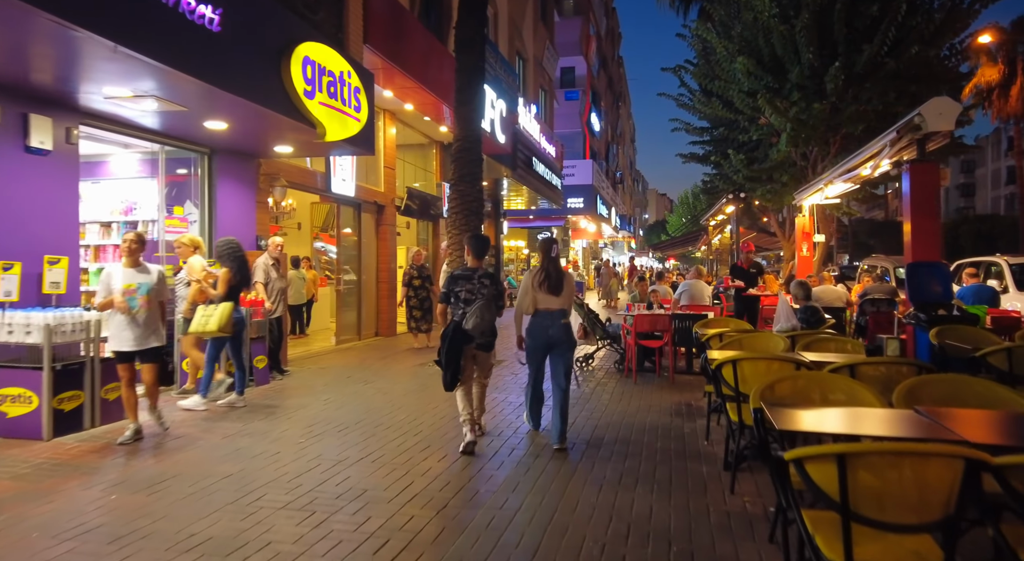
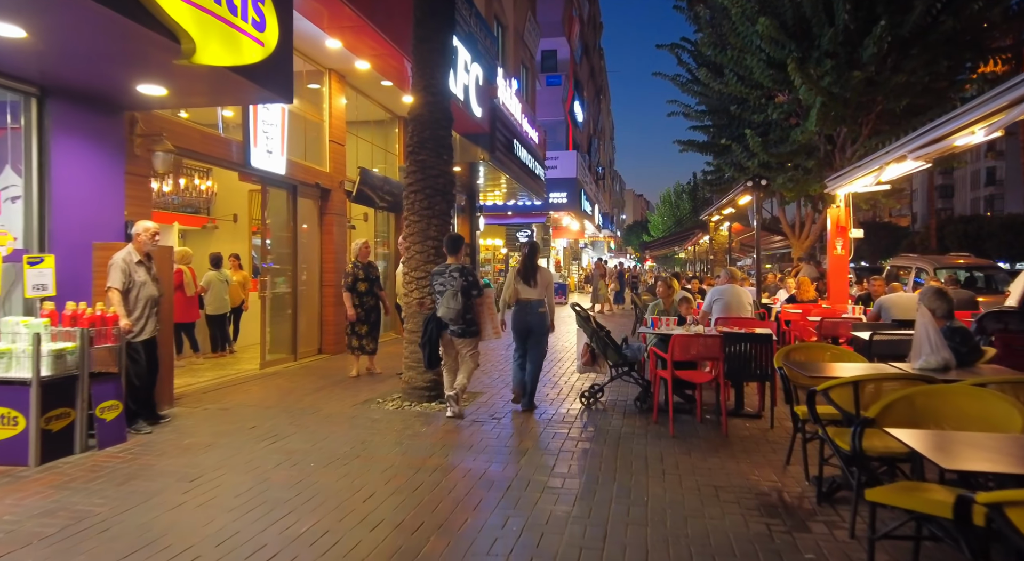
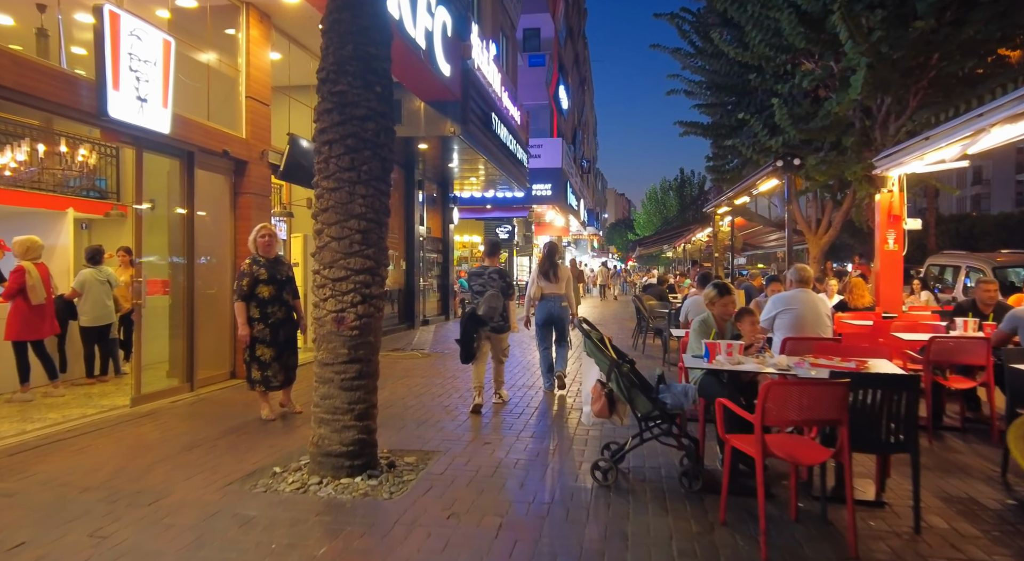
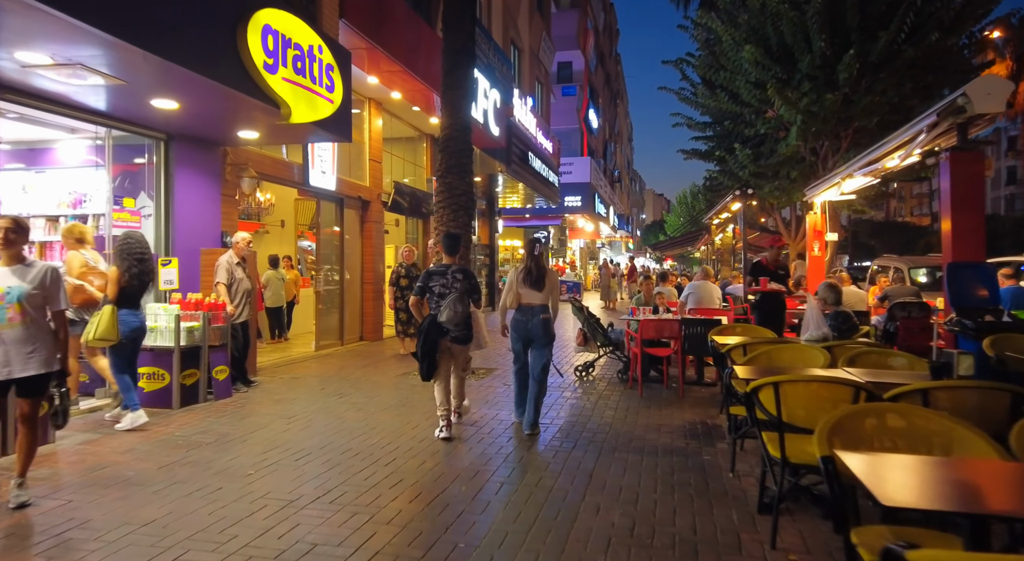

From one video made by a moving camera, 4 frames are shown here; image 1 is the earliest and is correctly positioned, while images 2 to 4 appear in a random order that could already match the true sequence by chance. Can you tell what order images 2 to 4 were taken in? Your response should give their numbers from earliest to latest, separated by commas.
4, 2, 3
